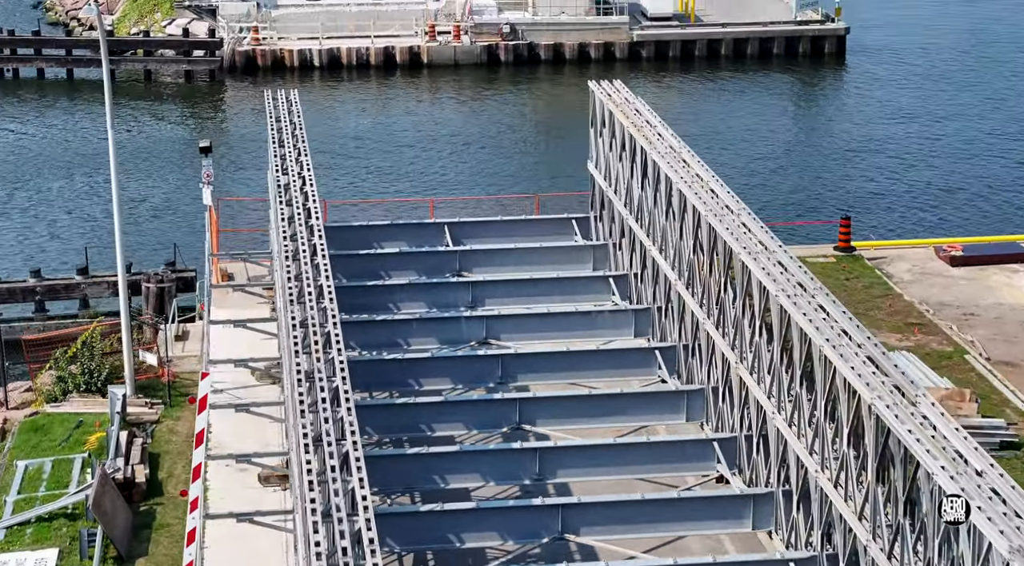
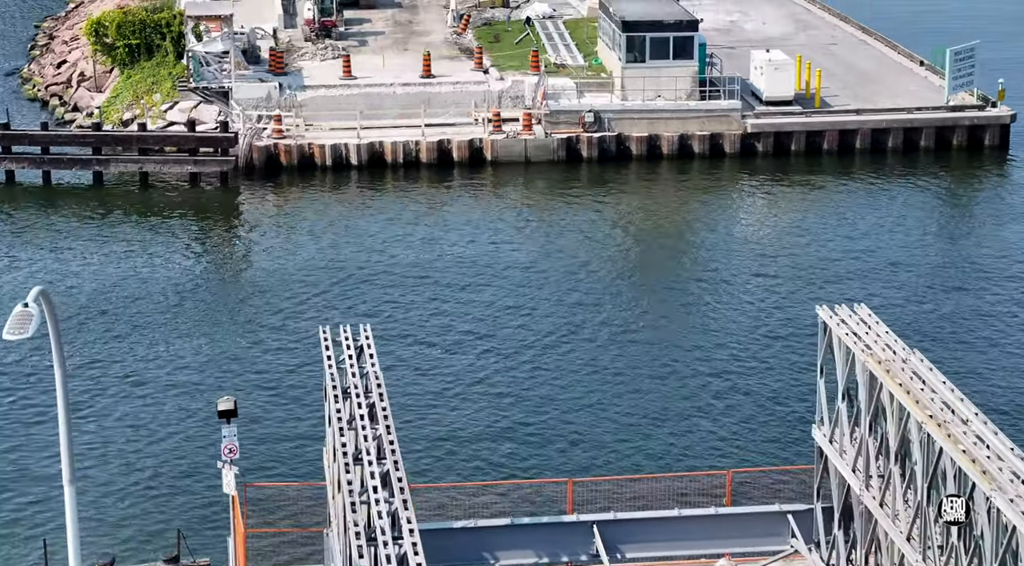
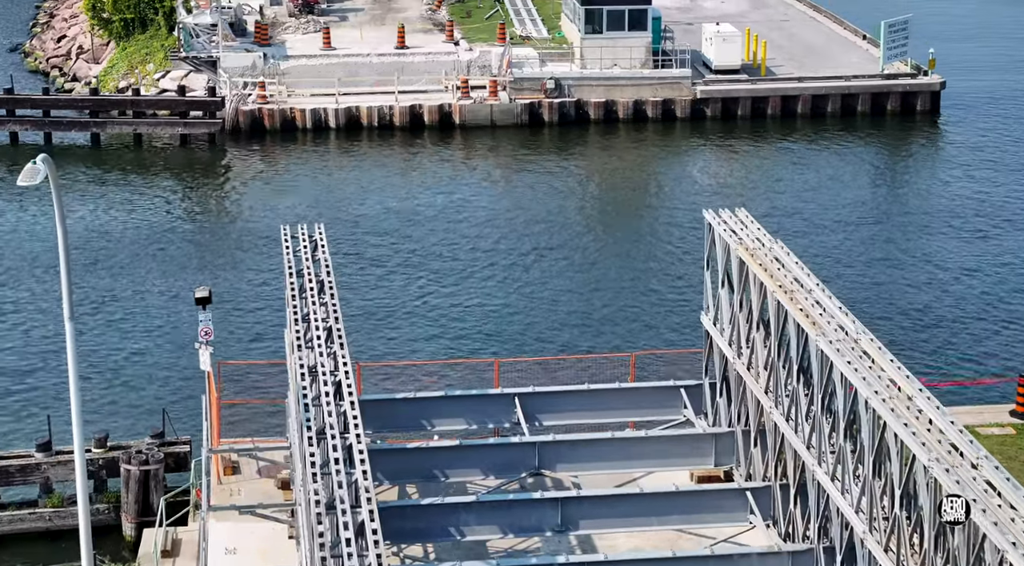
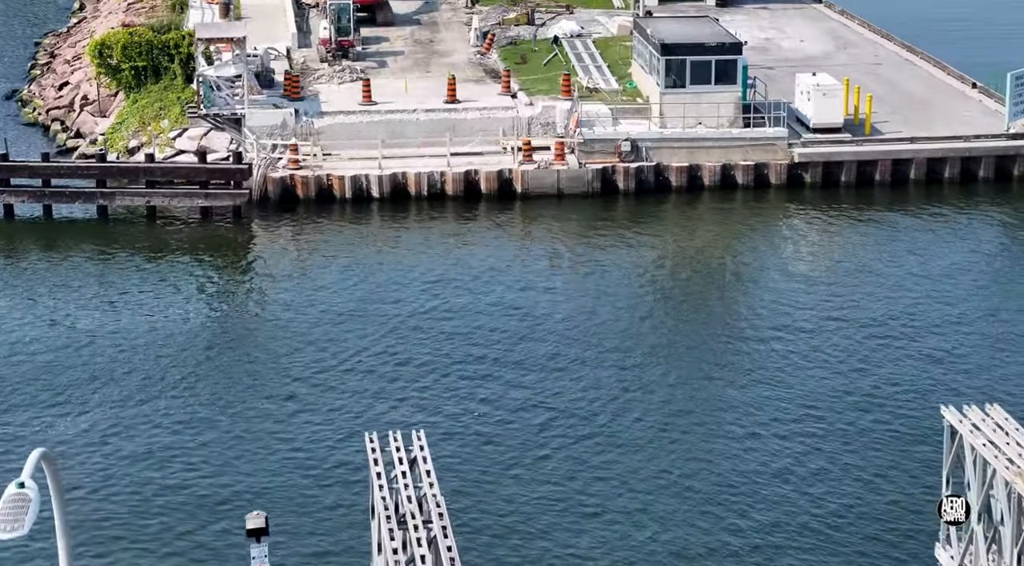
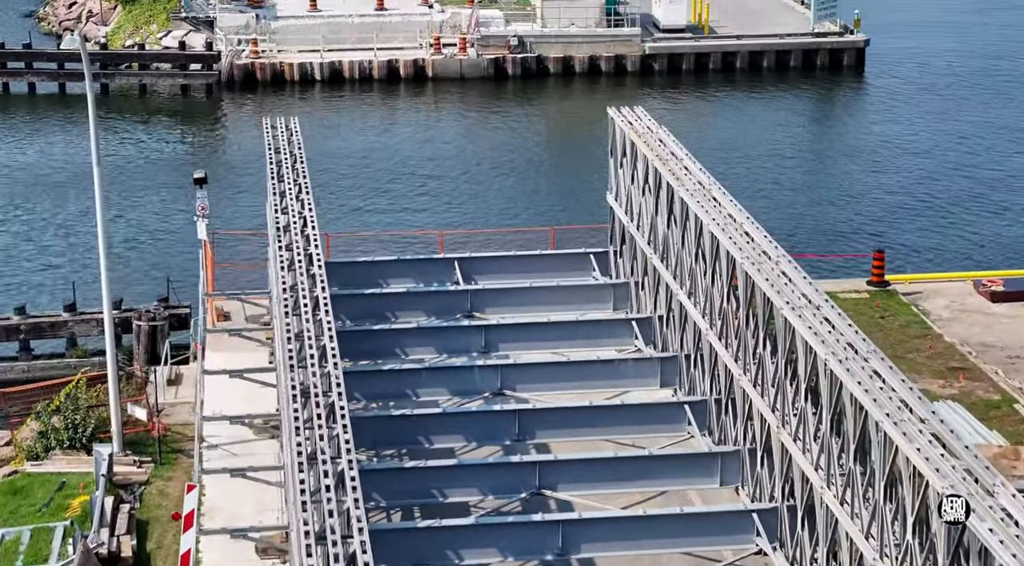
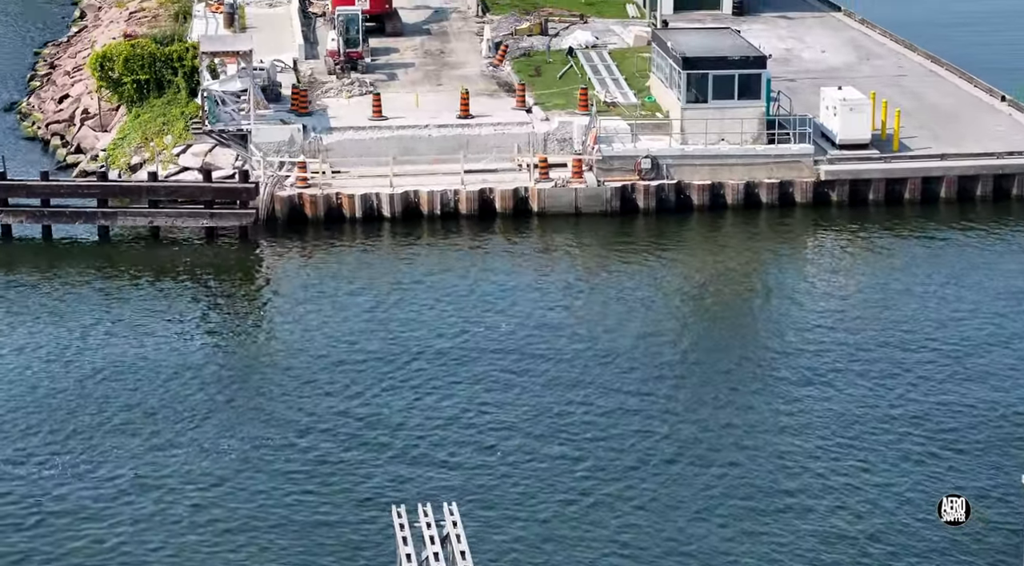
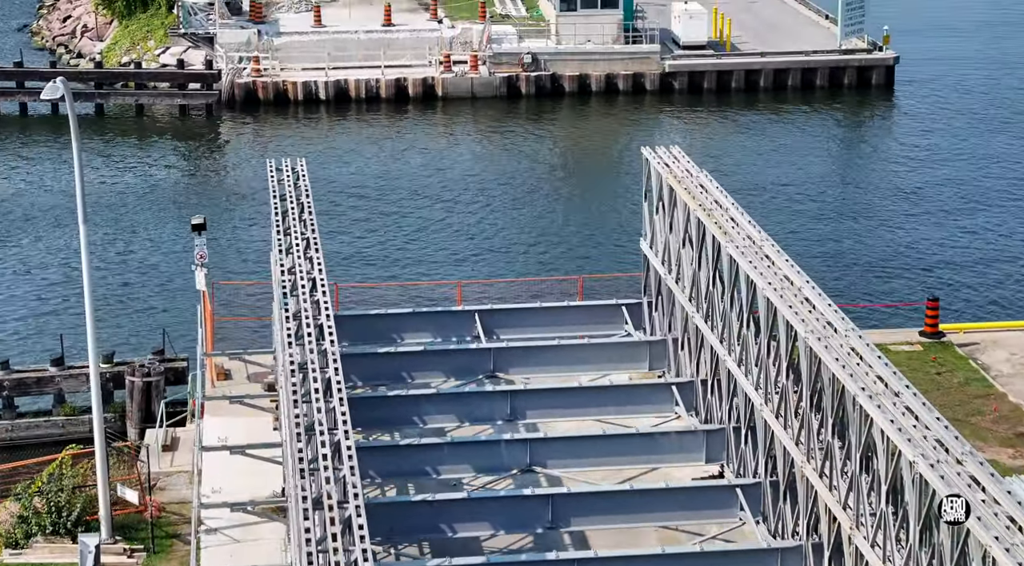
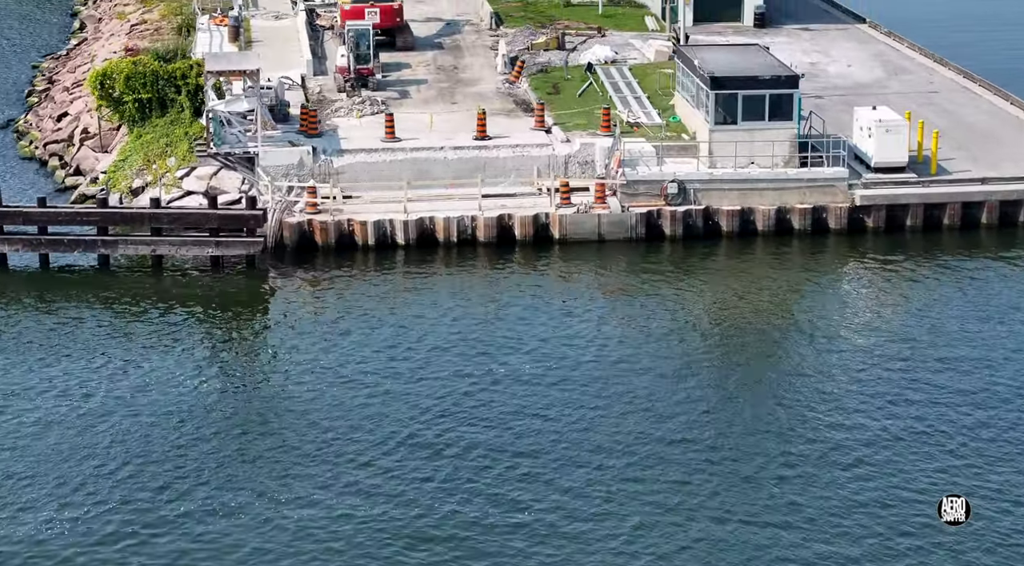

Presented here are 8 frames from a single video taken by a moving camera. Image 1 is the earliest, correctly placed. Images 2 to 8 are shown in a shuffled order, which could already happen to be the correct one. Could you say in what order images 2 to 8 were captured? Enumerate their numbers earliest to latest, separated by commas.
5, 7, 3, 2, 4, 6, 8
